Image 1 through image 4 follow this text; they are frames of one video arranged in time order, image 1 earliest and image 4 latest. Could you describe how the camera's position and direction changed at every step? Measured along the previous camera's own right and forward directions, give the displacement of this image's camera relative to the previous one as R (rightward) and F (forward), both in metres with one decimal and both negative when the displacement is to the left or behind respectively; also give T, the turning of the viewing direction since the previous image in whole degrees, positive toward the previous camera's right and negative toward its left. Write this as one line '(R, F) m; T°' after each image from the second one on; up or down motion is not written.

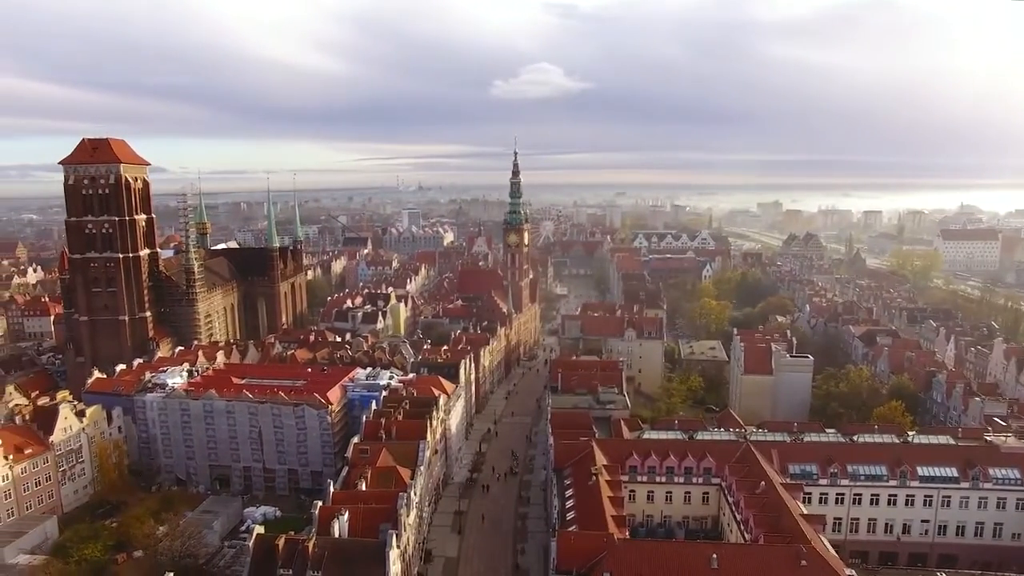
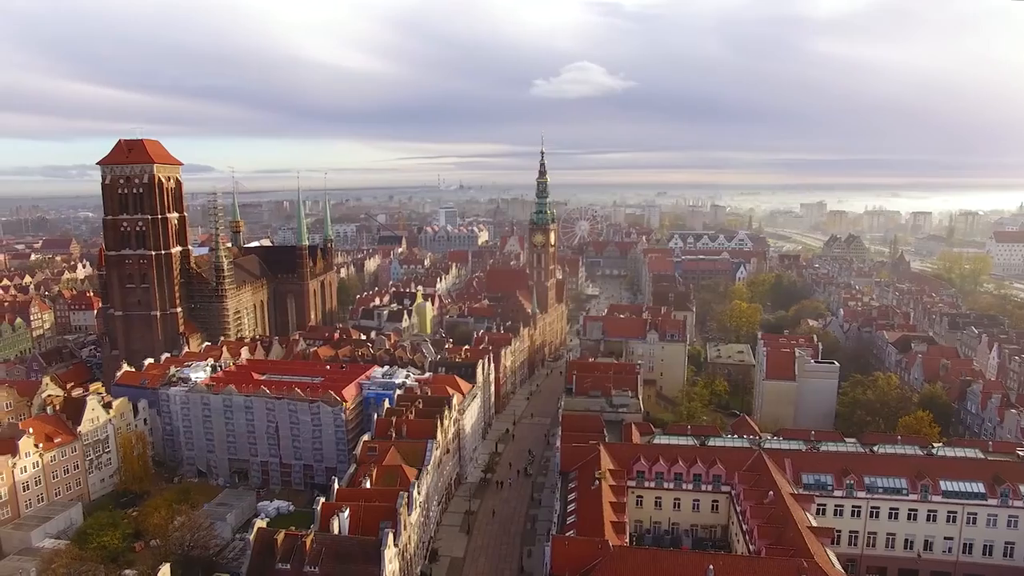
(+2.3, +0.3) m; -4°
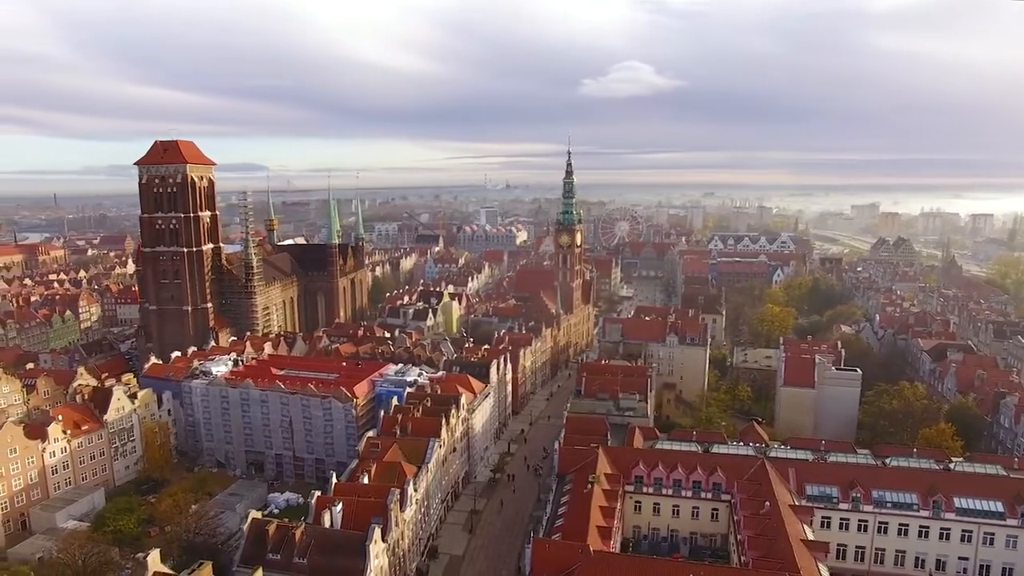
(+3.2, +0.1) m; -4°
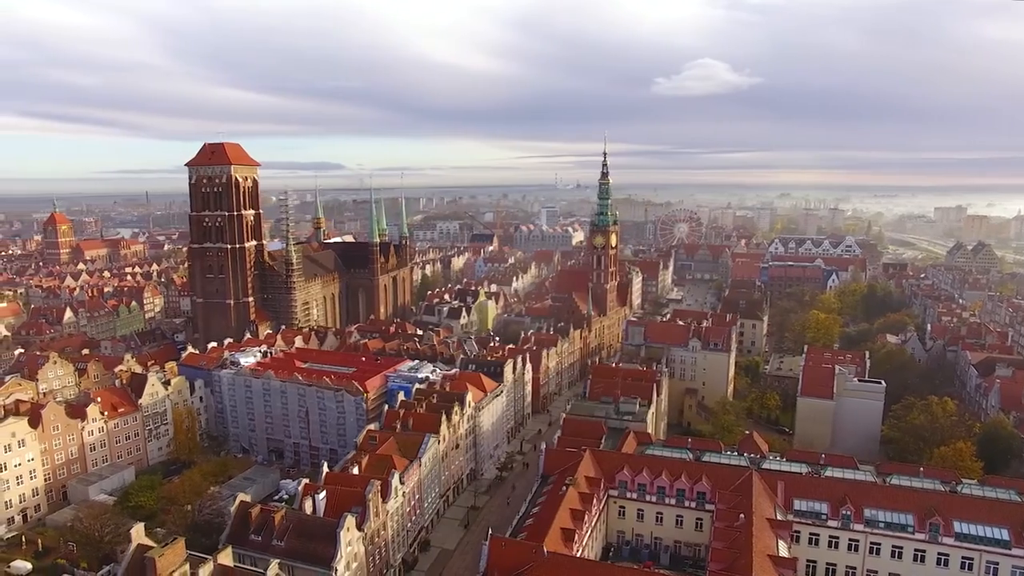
(+5.7, -0.1) m; -7°
